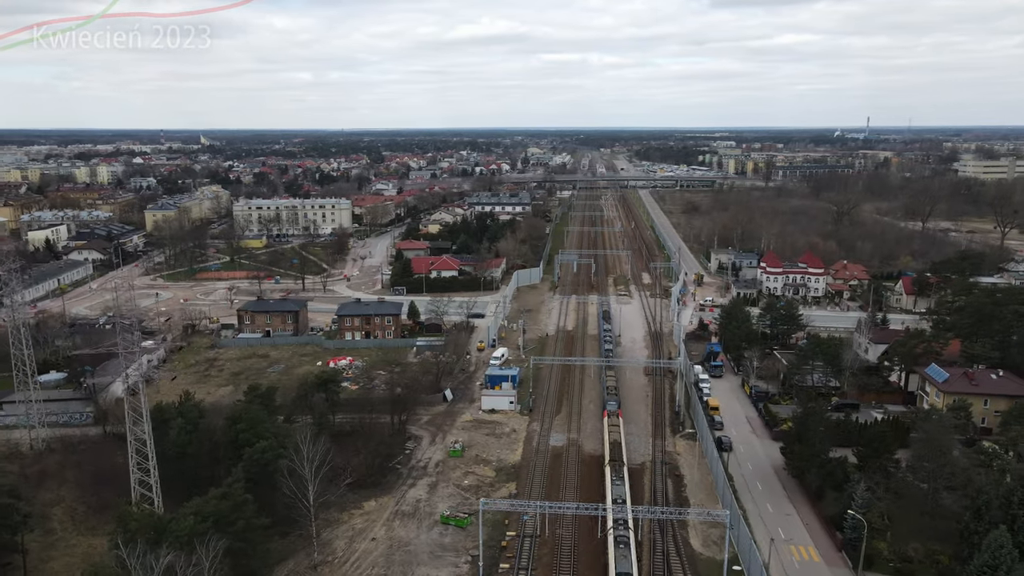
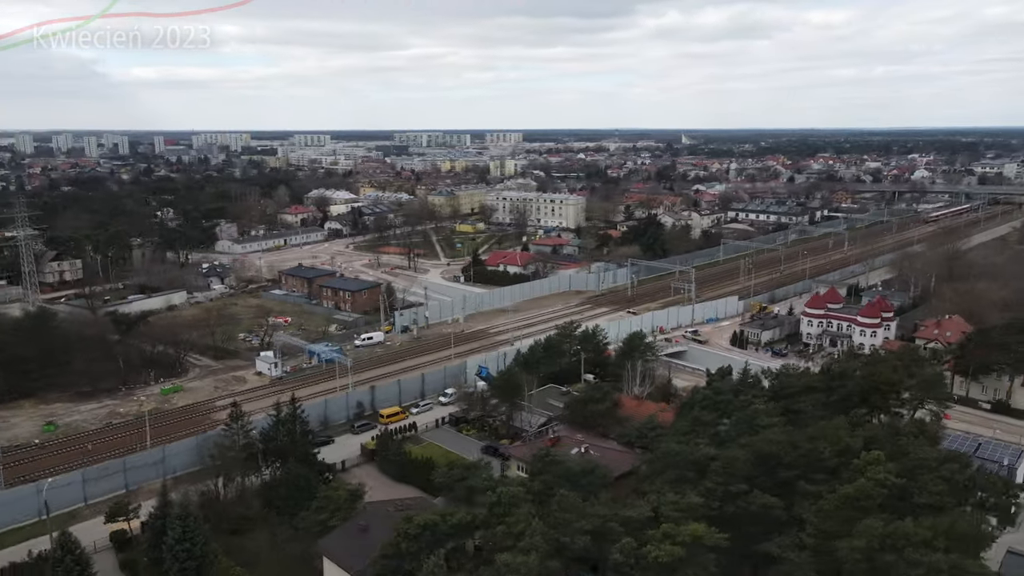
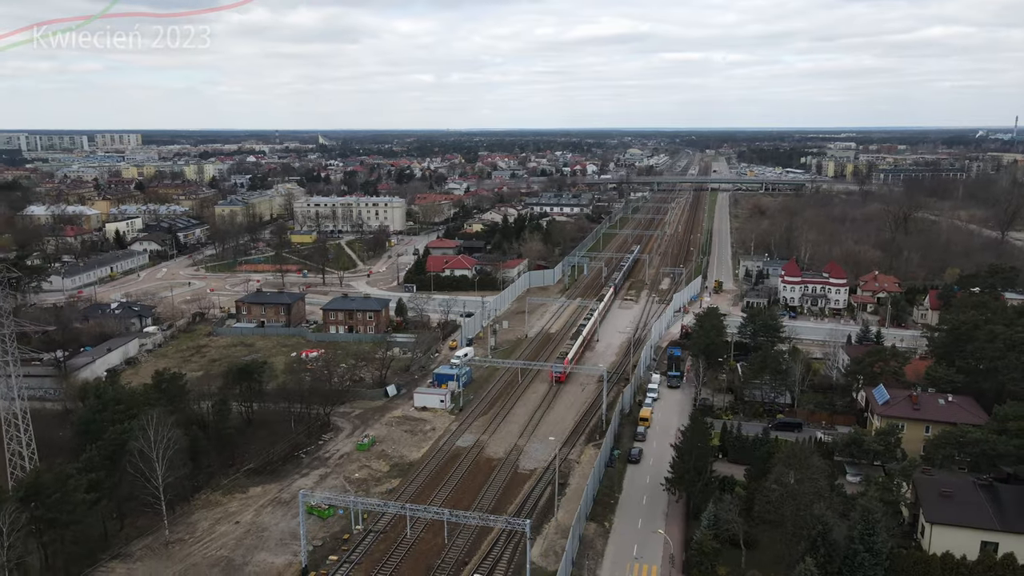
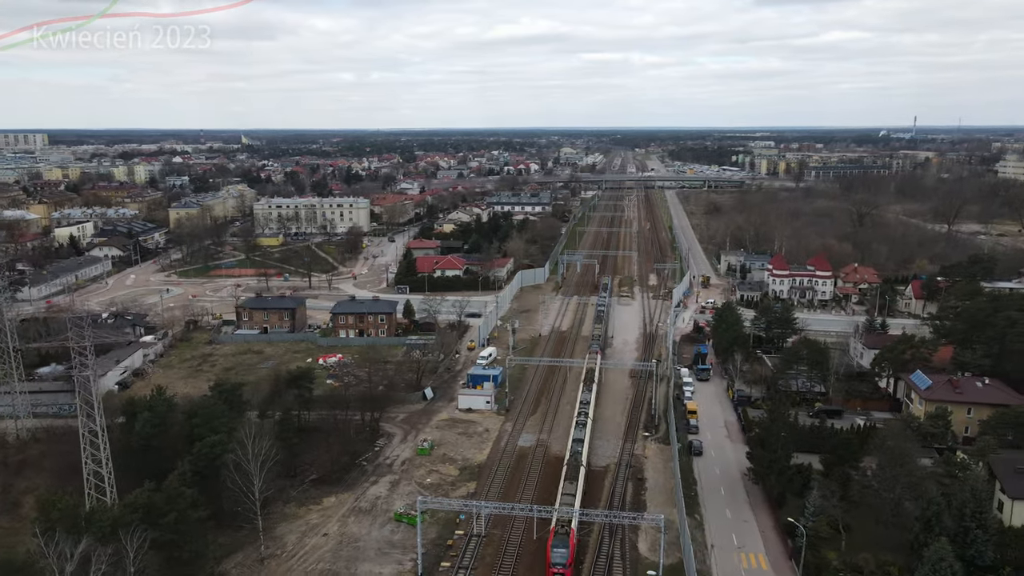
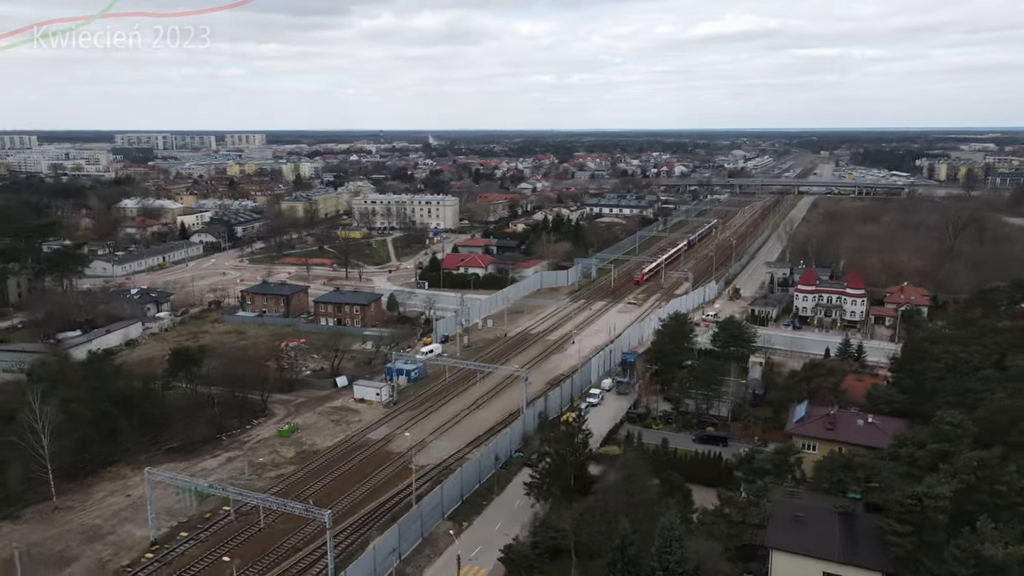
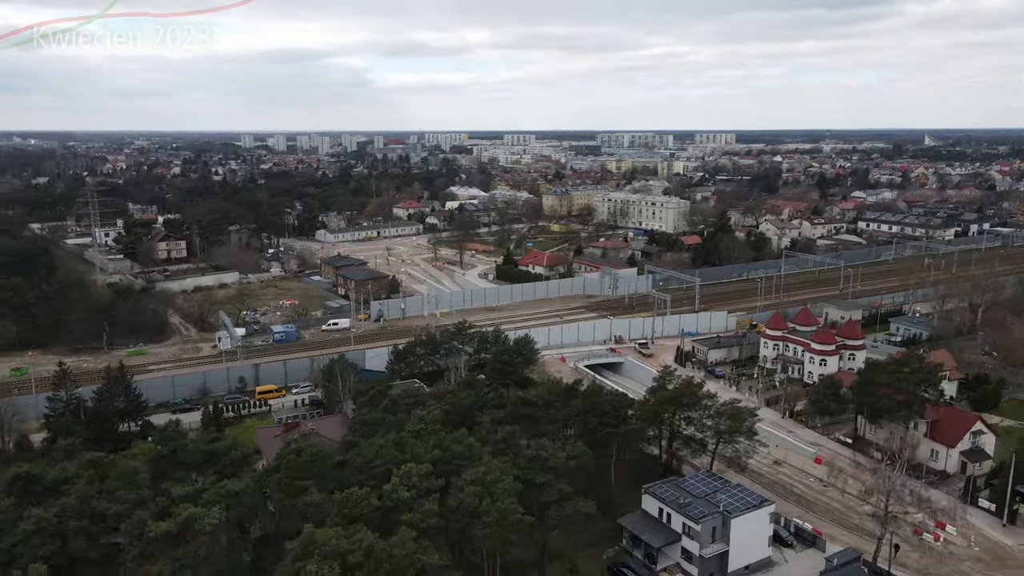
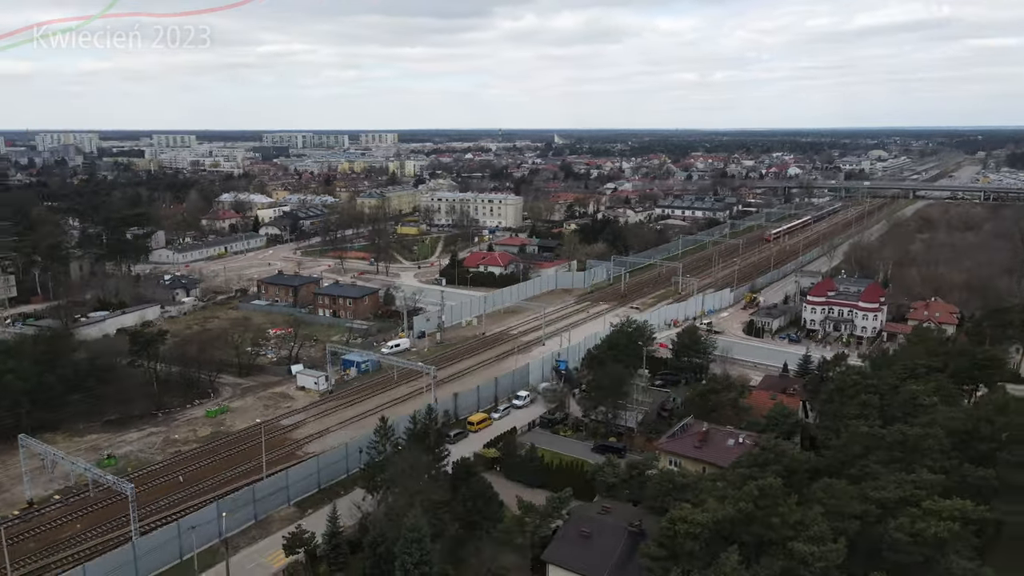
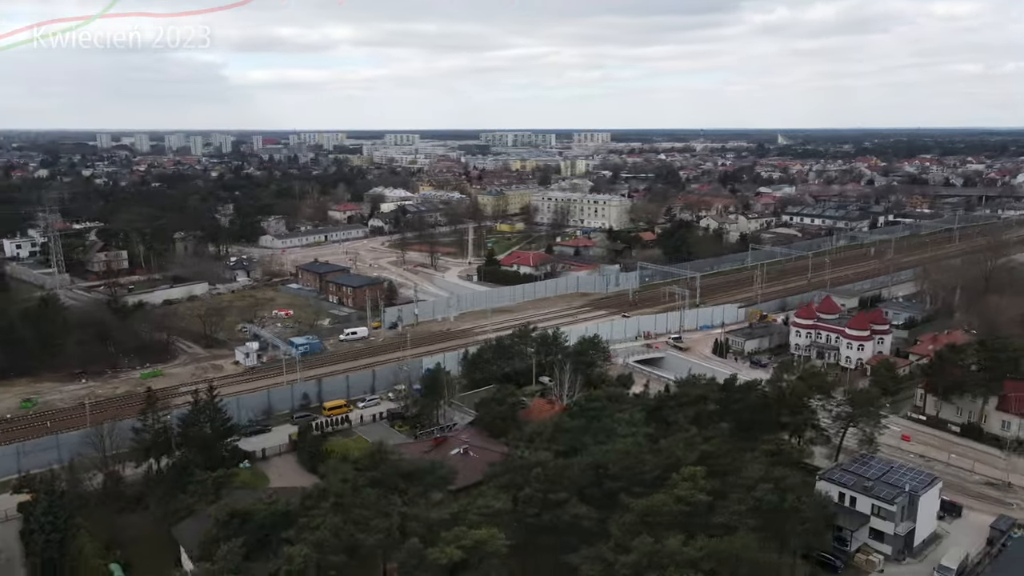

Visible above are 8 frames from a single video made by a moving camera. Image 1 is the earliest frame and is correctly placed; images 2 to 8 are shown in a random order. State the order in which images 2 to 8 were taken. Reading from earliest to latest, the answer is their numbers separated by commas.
4, 3, 5, 7, 2, 8, 6
